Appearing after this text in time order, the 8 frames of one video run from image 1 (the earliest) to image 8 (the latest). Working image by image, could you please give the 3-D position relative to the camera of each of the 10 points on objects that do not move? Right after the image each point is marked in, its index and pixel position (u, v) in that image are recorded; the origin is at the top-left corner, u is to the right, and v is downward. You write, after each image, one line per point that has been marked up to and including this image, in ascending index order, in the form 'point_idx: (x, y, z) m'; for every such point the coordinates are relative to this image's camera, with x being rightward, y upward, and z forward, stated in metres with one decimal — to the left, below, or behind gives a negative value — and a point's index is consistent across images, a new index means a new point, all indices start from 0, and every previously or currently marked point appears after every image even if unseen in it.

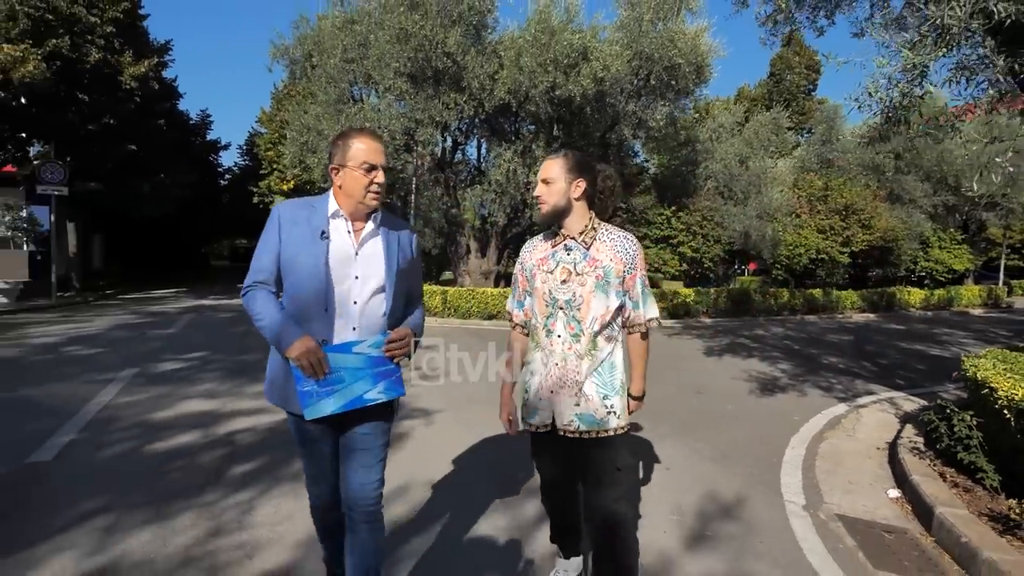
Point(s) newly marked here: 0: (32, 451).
0: (-4.3, -1.5, +5.1) m
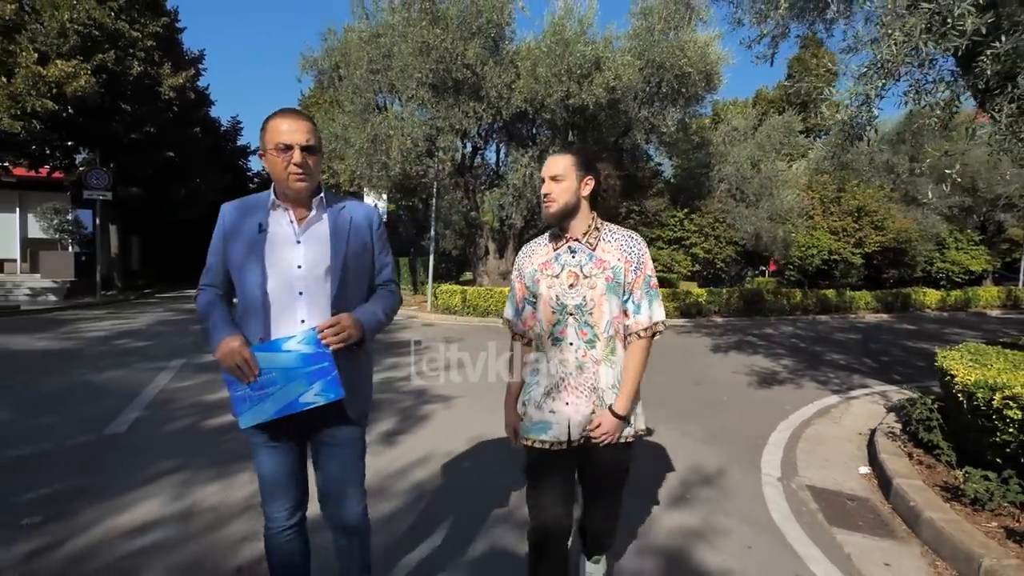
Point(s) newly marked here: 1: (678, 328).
0: (-4.2, -1.4, +5.9) m
1: (+4.5, -1.1, +15.4) m
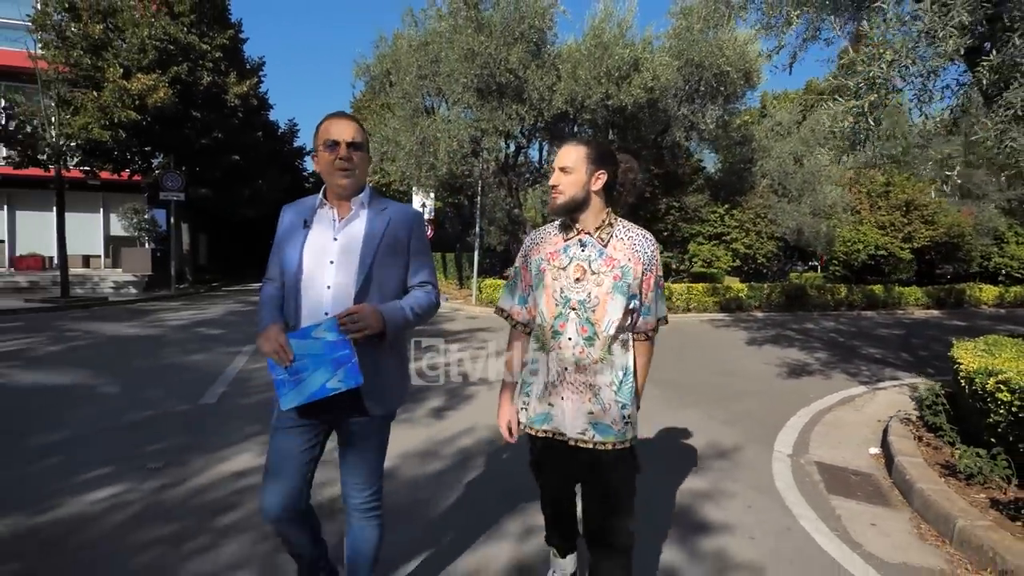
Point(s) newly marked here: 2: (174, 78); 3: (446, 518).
0: (-3.8, -1.3, +6.9) m
1: (+5.6, -0.9, +15.7) m
2: (-11.1, +6.9, +18.6) m
3: (-0.5, -1.6, +4.0) m
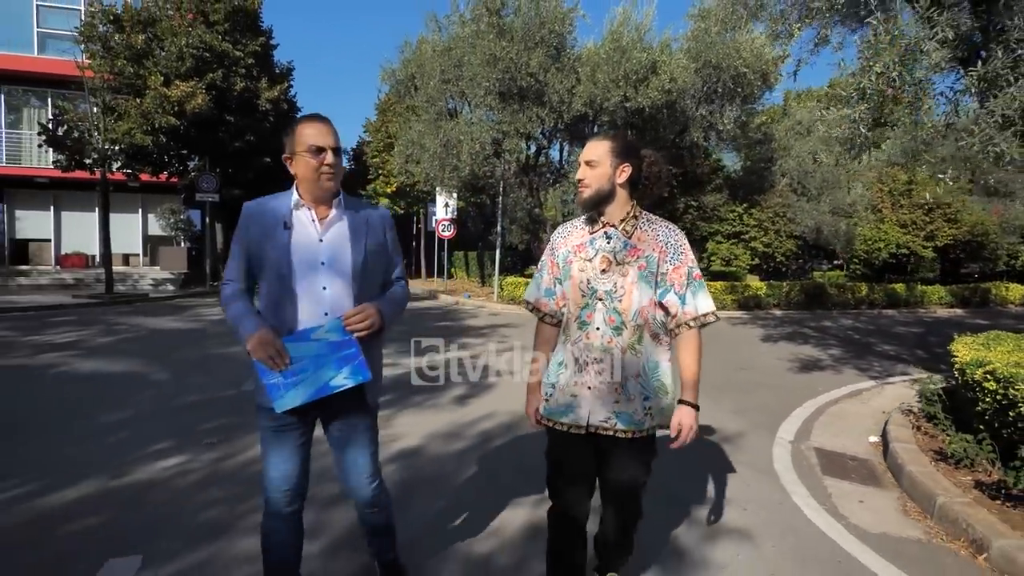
0: (-3.5, -1.3, +7.4) m
1: (+6.2, -0.9, +15.9) m
2: (-10.4, +7.0, +19.4) m
3: (-0.3, -1.6, +4.5) m
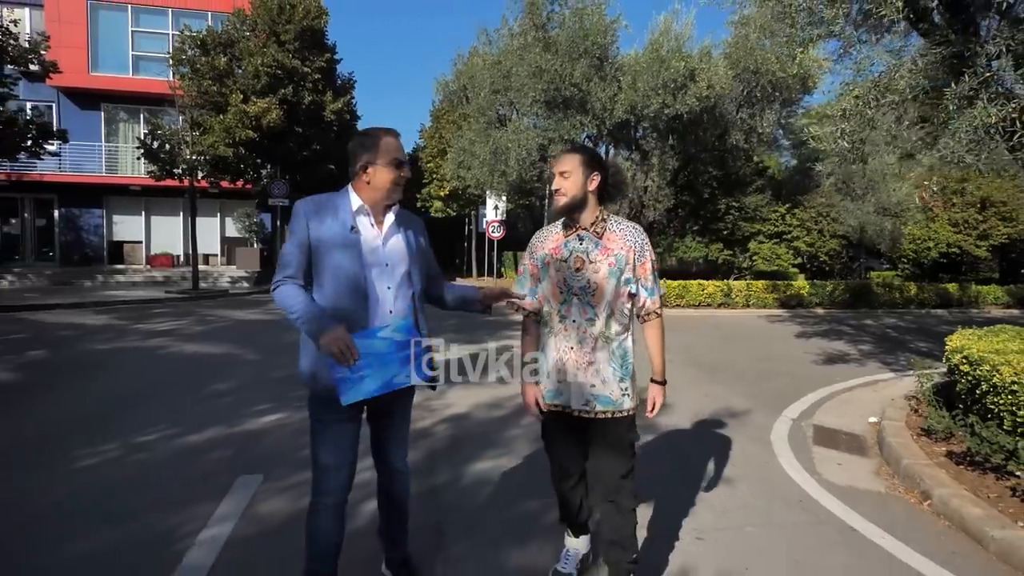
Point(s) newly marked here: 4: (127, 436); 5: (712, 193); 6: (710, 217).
0: (-3.0, -1.2, +8.7) m
1: (+7.5, -0.8, +16.3) m
2: (-8.7, +7.1, +21.3) m
3: (-0.1, -1.5, +5.5) m
4: (-3.8, -1.5, +5.6) m
5: (+6.5, +3.0, +18.2) m
6: (+6.6, +2.4, +18.9) m
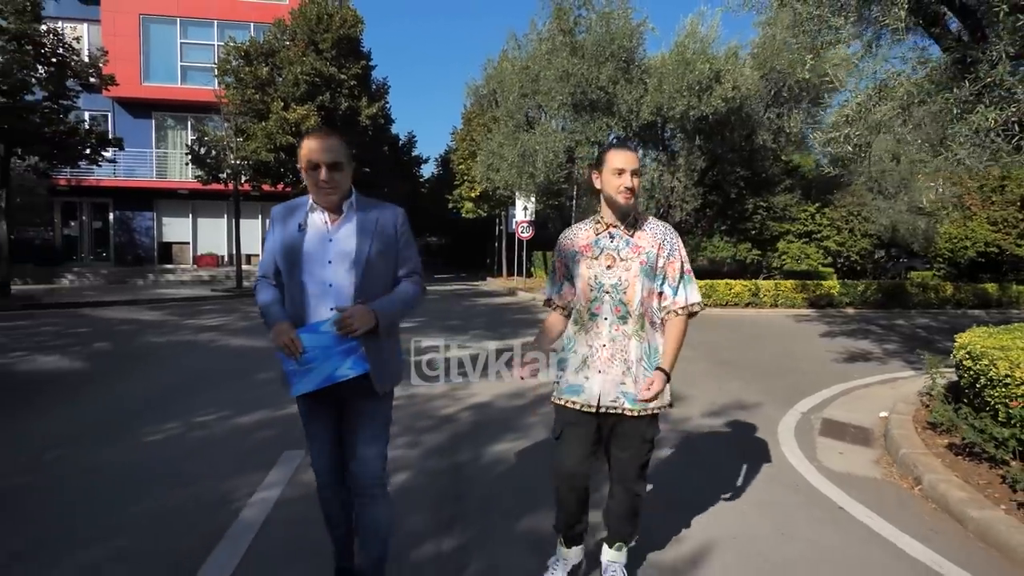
0: (-2.6, -1.1, +9.3) m
1: (+8.3, -0.8, +16.3) m
2: (-7.5, +7.2, +22.2) m
3: (+0.1, -1.5, +6.0) m
4: (-3.6, -1.4, +6.3) m
5: (+7.4, +3.1, +18.3) m
6: (+7.6, +2.4, +19.0) m
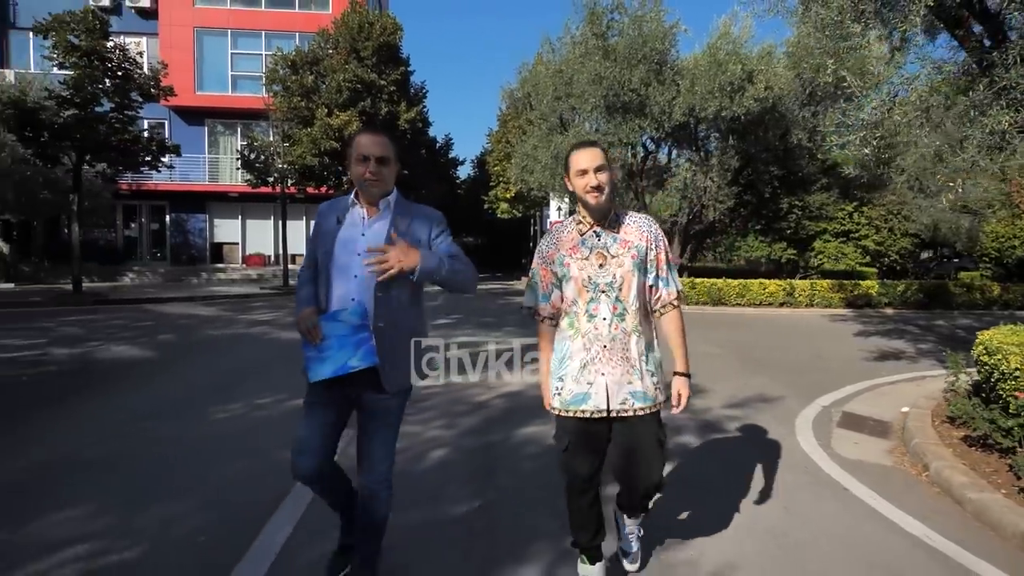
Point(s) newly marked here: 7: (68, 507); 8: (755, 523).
0: (-2.1, -1.1, +9.9) m
1: (+9.3, -0.8, +16.2) m
2: (-6.1, +7.2, +23.1) m
3: (+0.5, -1.4, +6.4) m
4: (-3.3, -1.4, +7.0) m
5: (+8.5, +3.1, +18.2) m
6: (+8.7, +2.4, +18.9) m
7: (-3.3, -1.6, +4.2) m
8: (+1.7, -1.7, +4.0) m
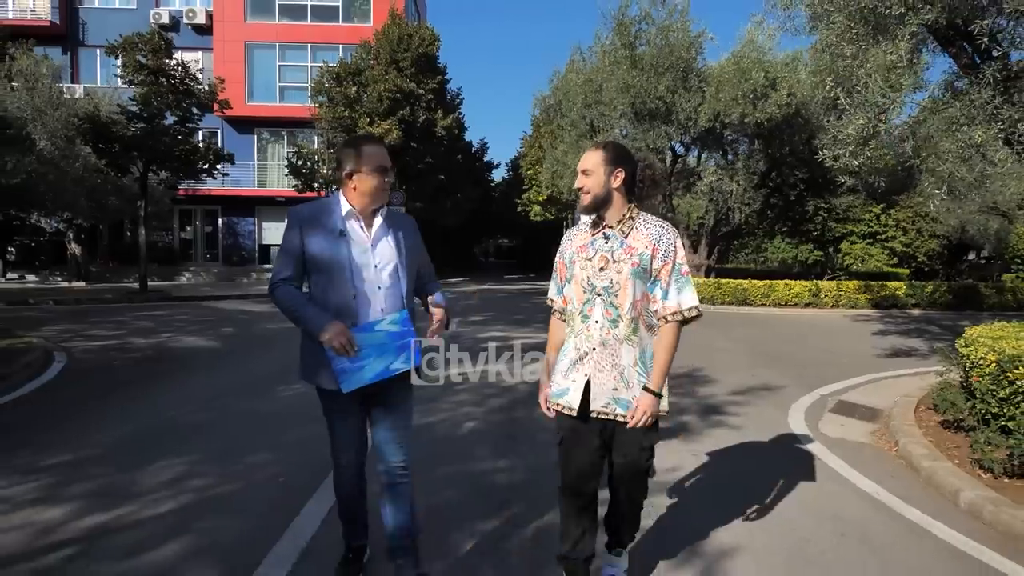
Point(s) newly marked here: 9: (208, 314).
0: (-1.5, -1.1, +10.9) m
1: (+10.1, -0.8, +16.4) m
2: (-4.8, +7.3, +24.3) m
3: (+0.7, -1.4, +7.2) m
4: (-2.9, -1.3, +8.0) m
5: (+9.5, +3.0, +18.5) m
6: (+9.8, +2.4, +19.2) m
7: (-3.2, -1.6, +5.3) m
8: (+1.9, -1.6, +4.8) m
9: (-8.3, -0.7, +15.4) m
